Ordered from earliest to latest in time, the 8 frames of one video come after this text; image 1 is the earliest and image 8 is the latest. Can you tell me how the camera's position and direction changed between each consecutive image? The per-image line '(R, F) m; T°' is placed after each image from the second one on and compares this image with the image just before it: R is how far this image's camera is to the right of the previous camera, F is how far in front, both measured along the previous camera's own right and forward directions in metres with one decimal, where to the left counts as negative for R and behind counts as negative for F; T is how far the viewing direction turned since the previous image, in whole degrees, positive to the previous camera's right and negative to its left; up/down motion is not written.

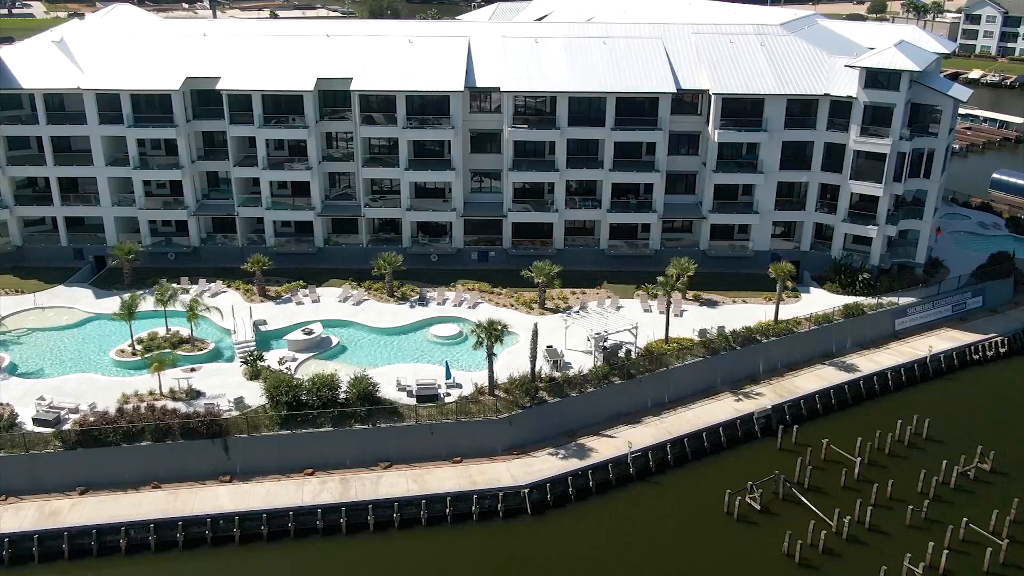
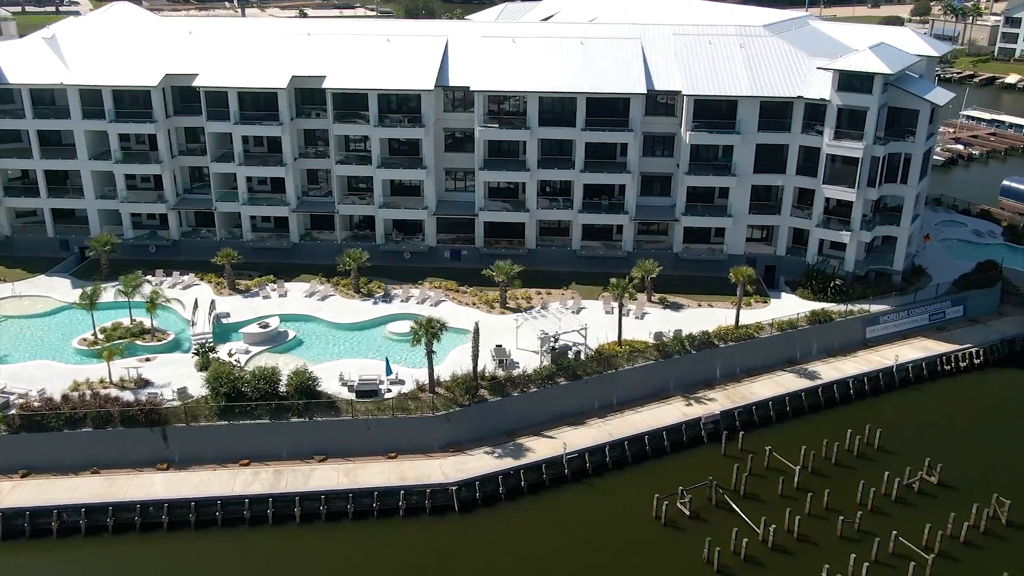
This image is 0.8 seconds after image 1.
(+5.5, 0.0) m; -3°
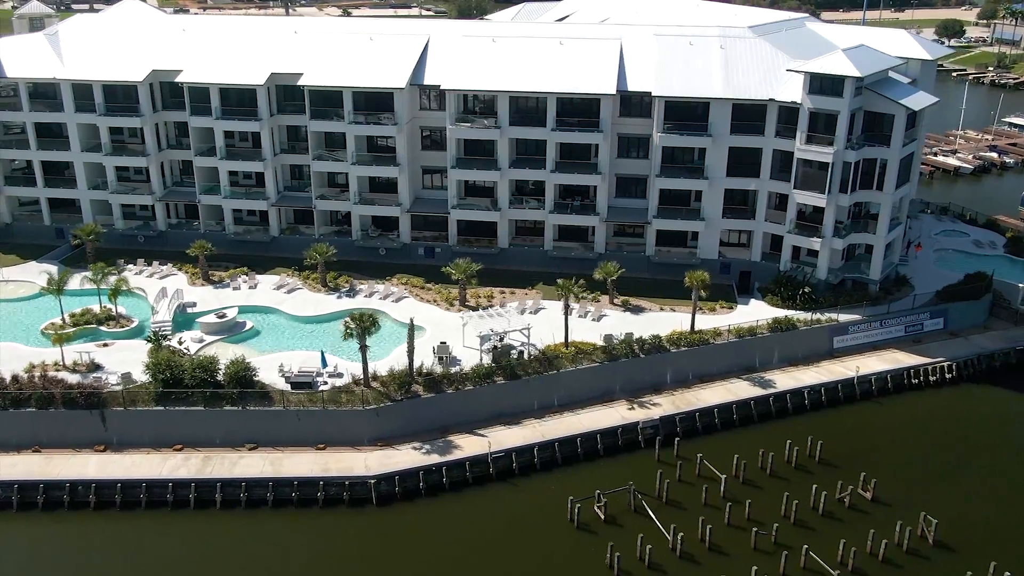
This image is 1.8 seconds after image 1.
(+6.9, +0.2) m; -4°
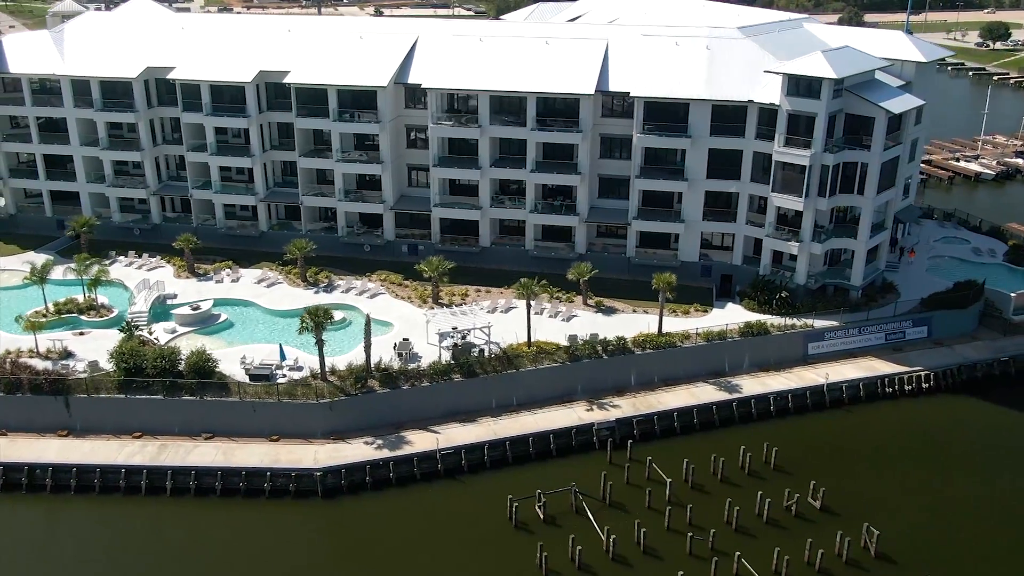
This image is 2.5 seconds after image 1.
(+4.9, 0.0) m; -3°
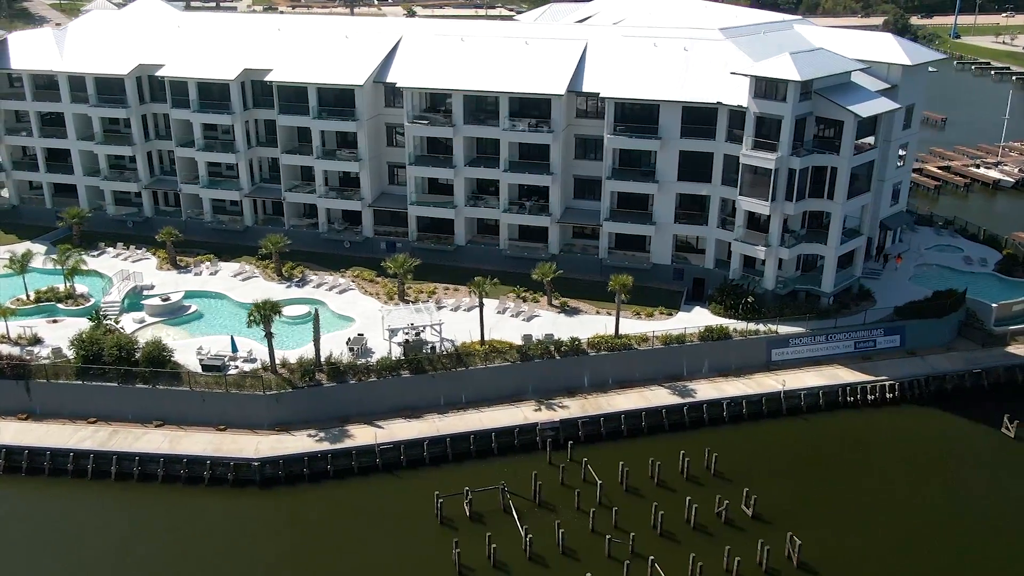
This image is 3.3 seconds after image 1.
(+5.7, 0.0) m; -4°
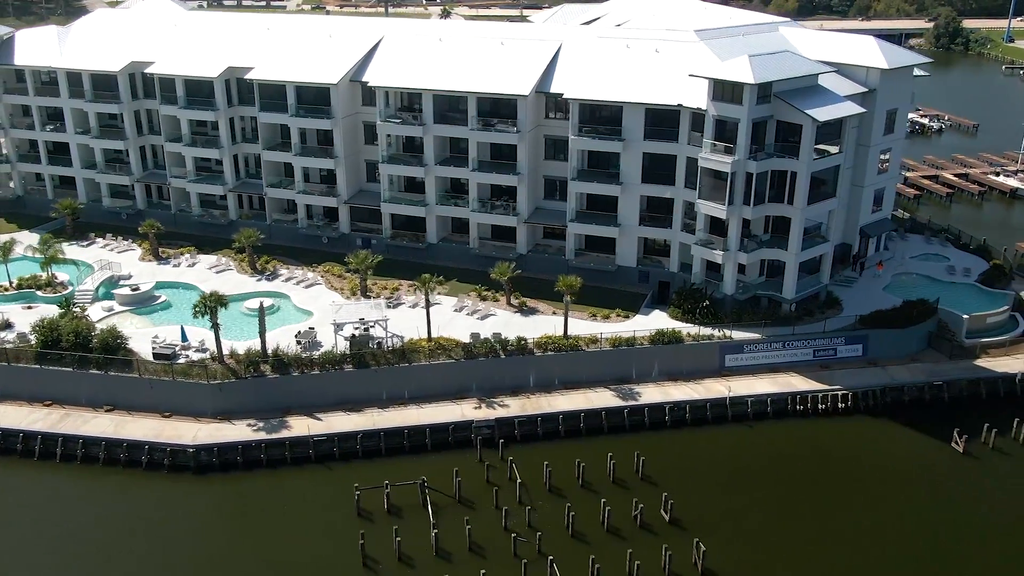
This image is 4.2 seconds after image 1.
(+6.4, -0.1) m; -4°
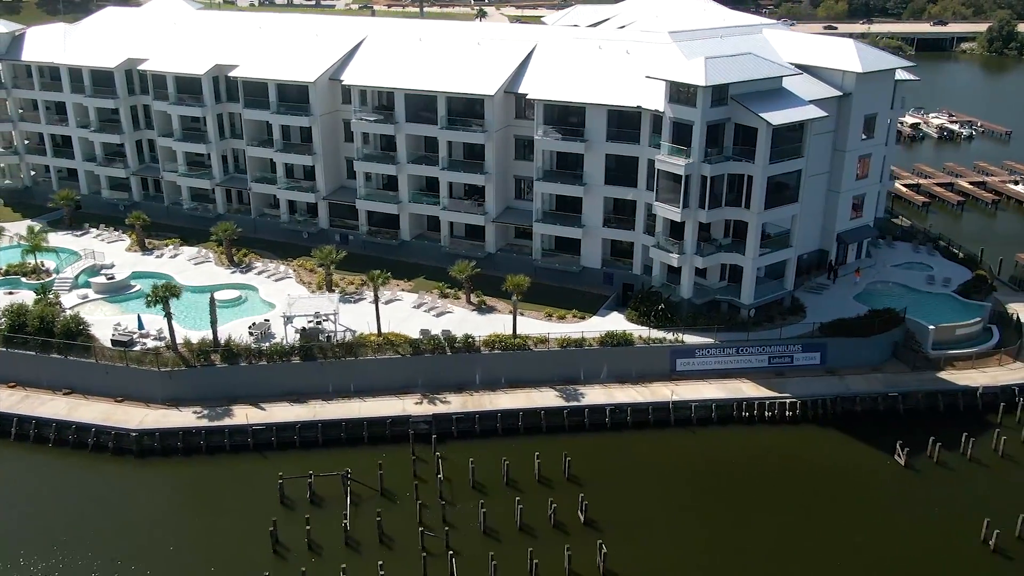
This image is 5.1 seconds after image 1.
(+6.5, -0.1) m; -4°
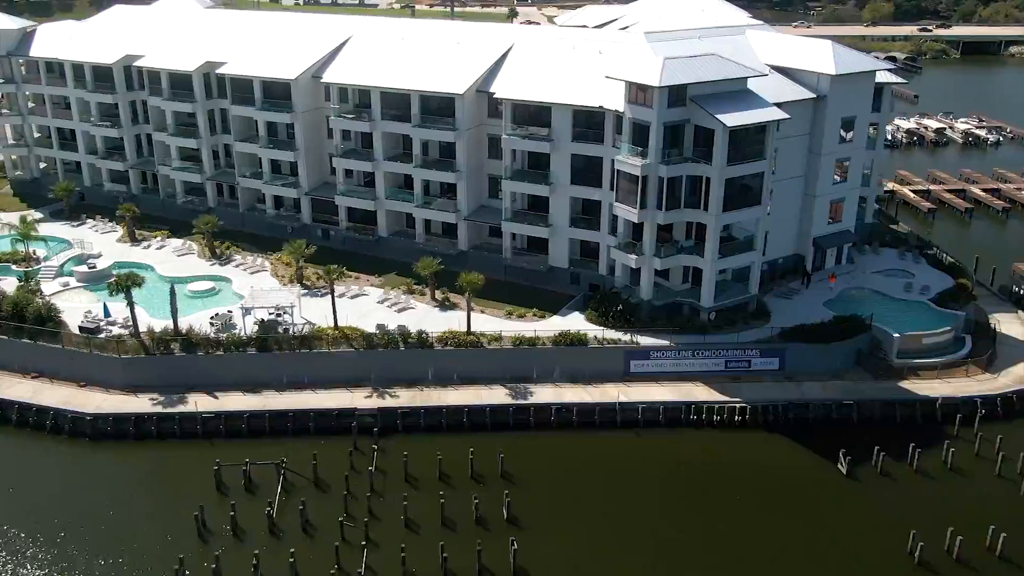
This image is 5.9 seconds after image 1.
(+5.8, -0.1) m; -4°
